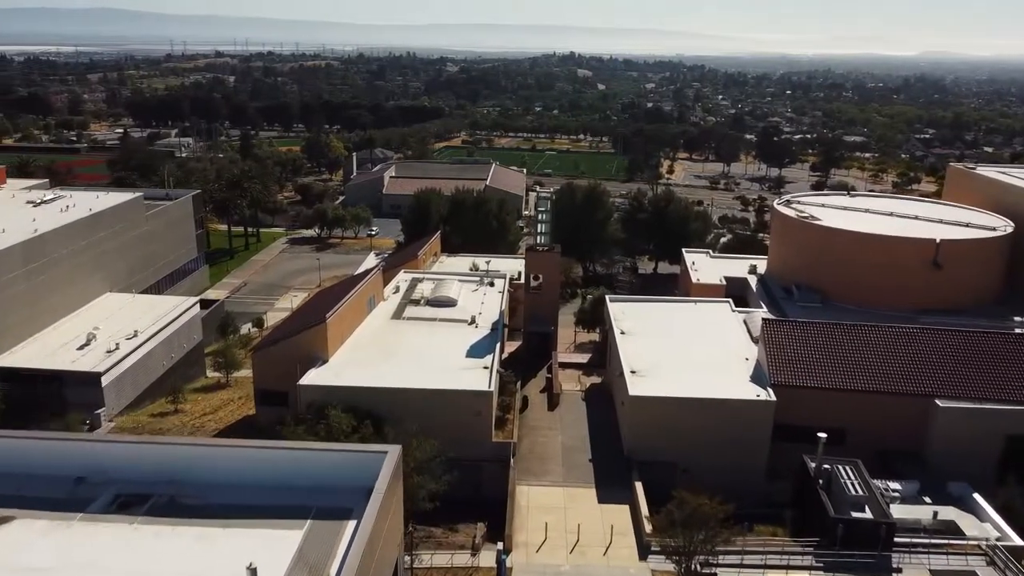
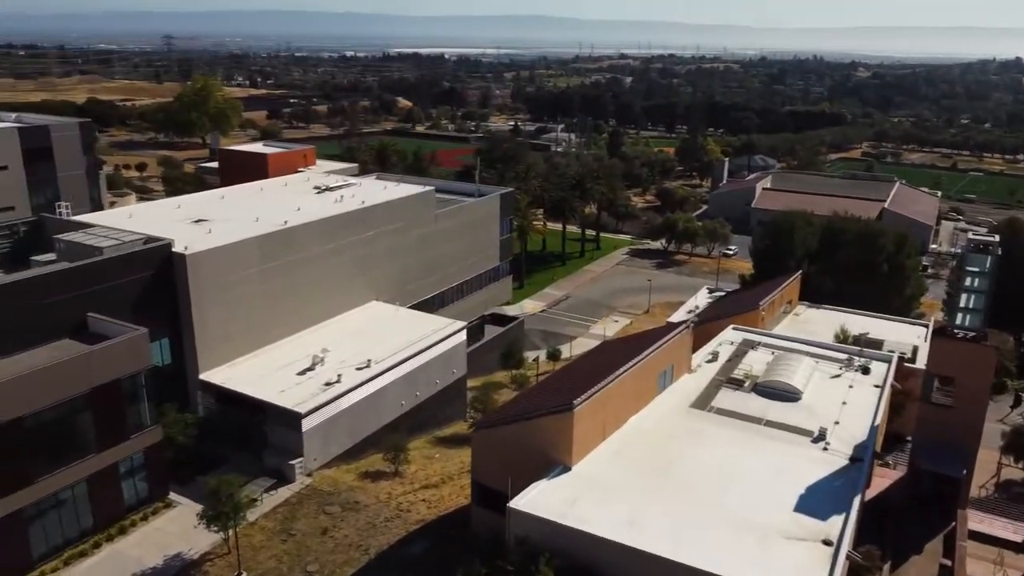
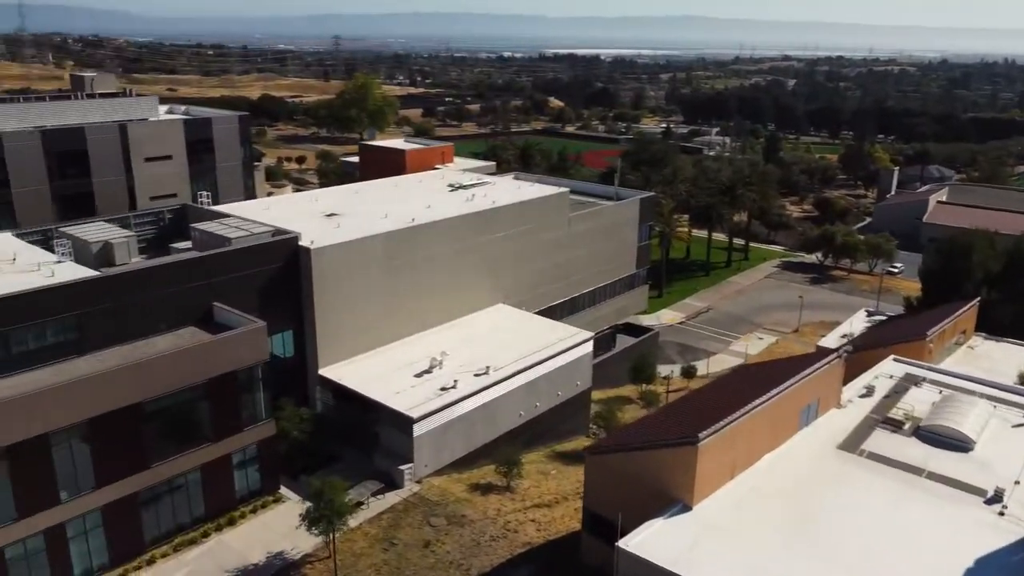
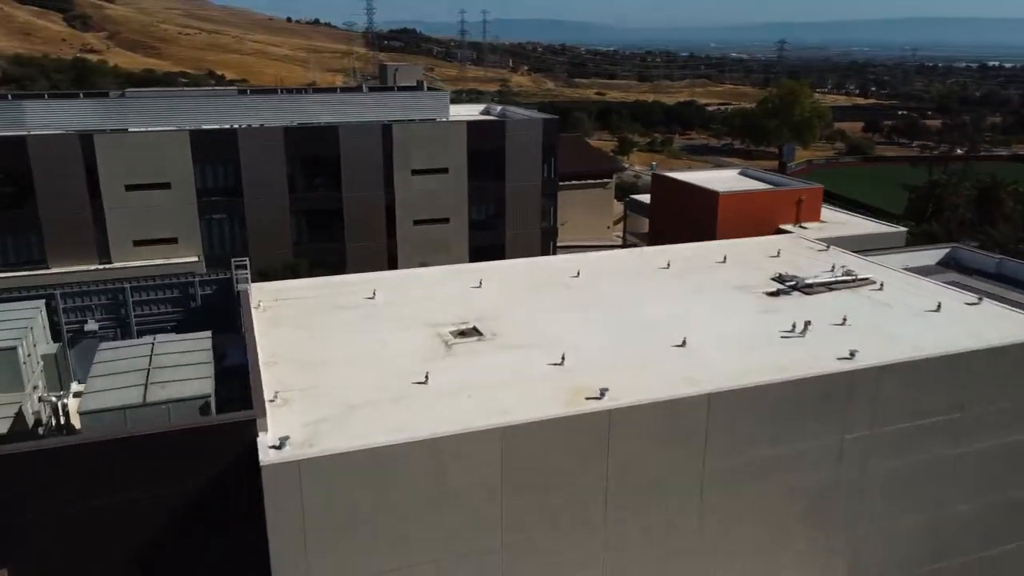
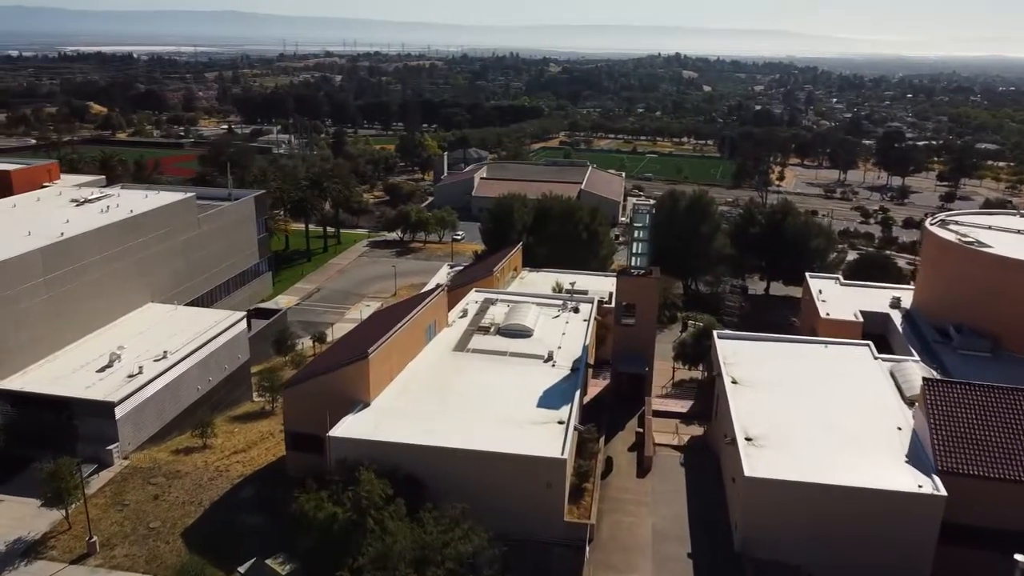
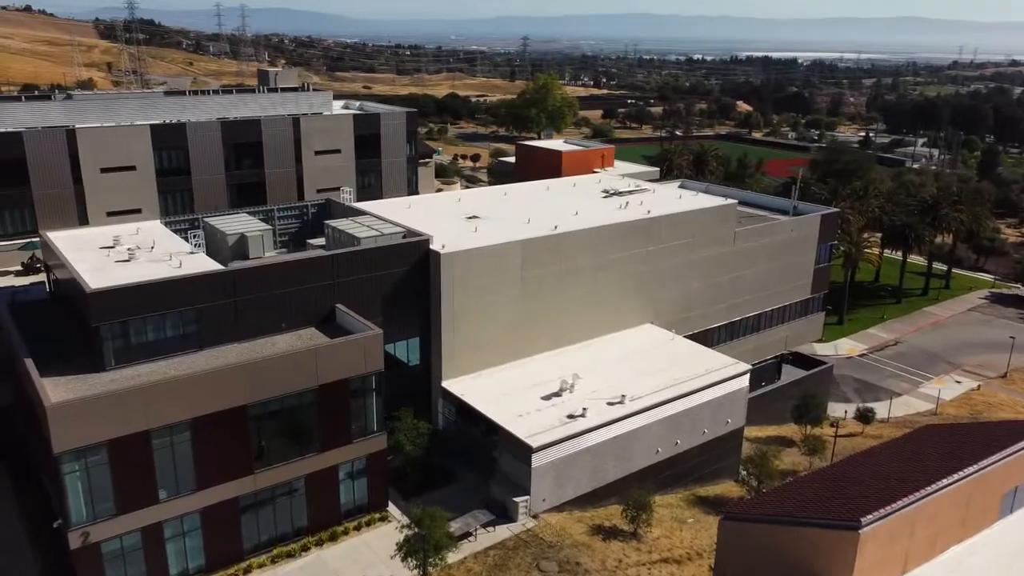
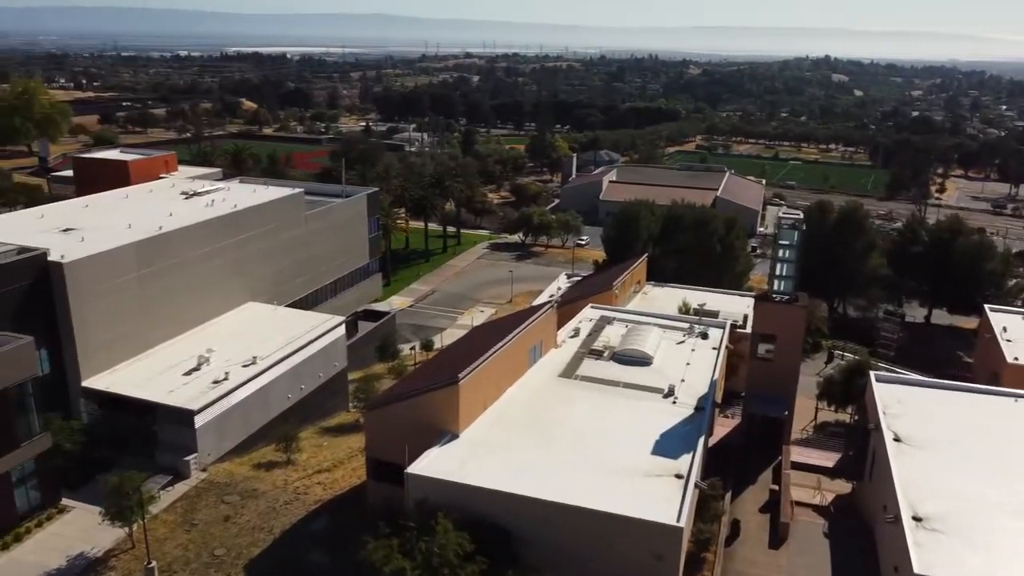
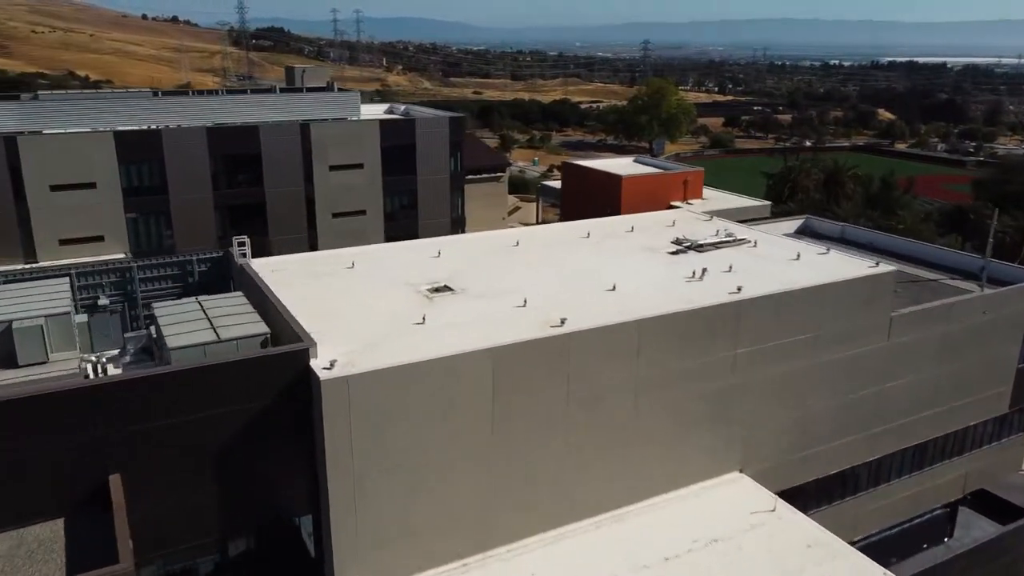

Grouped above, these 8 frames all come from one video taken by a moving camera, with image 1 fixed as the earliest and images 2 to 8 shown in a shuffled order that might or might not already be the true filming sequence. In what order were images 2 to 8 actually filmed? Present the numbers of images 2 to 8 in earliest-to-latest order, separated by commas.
5, 7, 2, 3, 6, 8, 4
